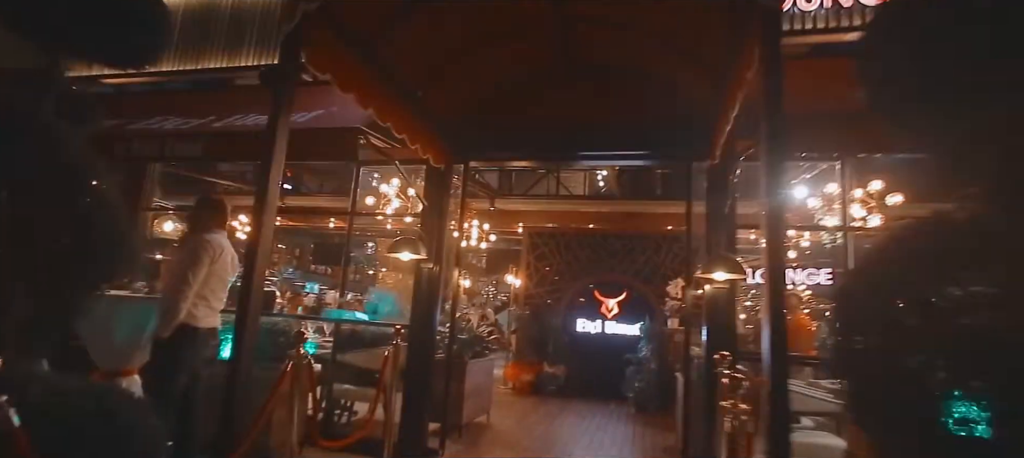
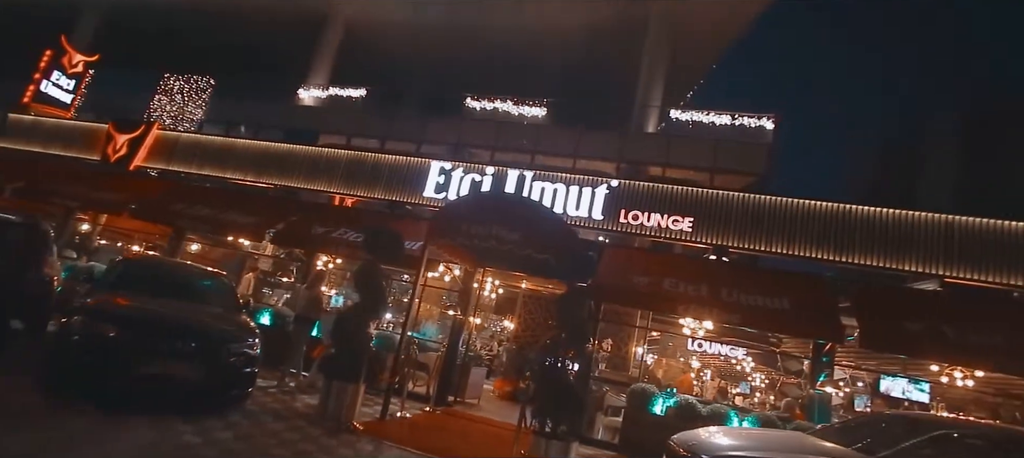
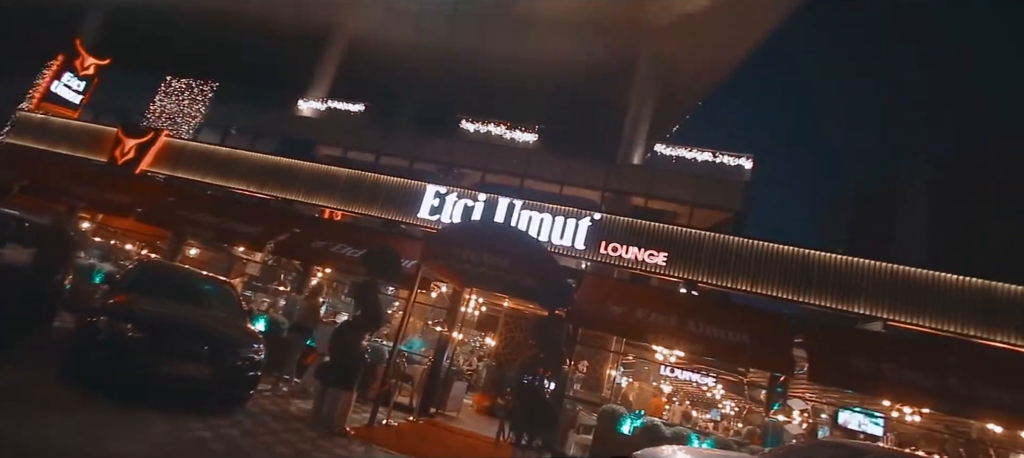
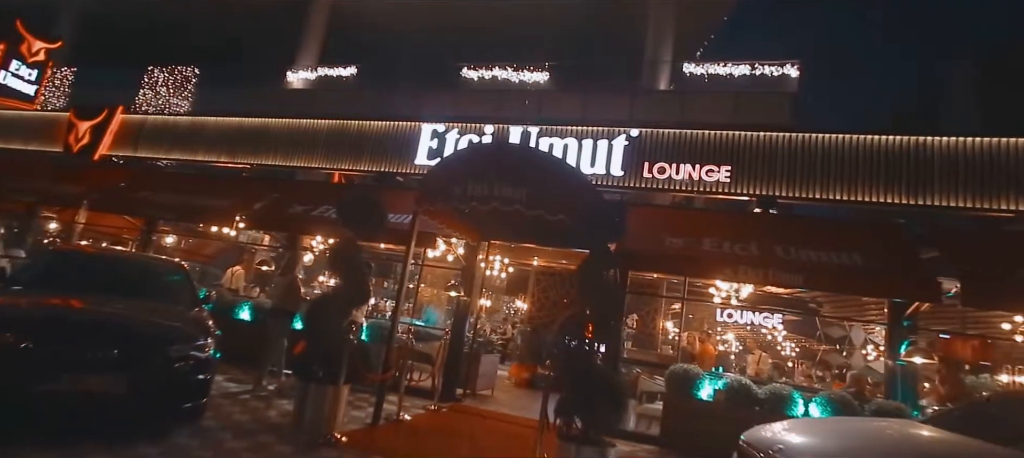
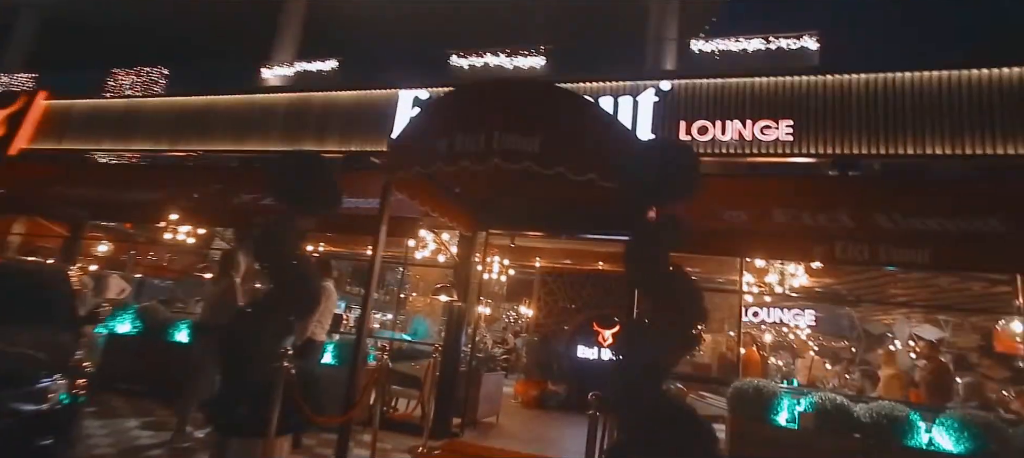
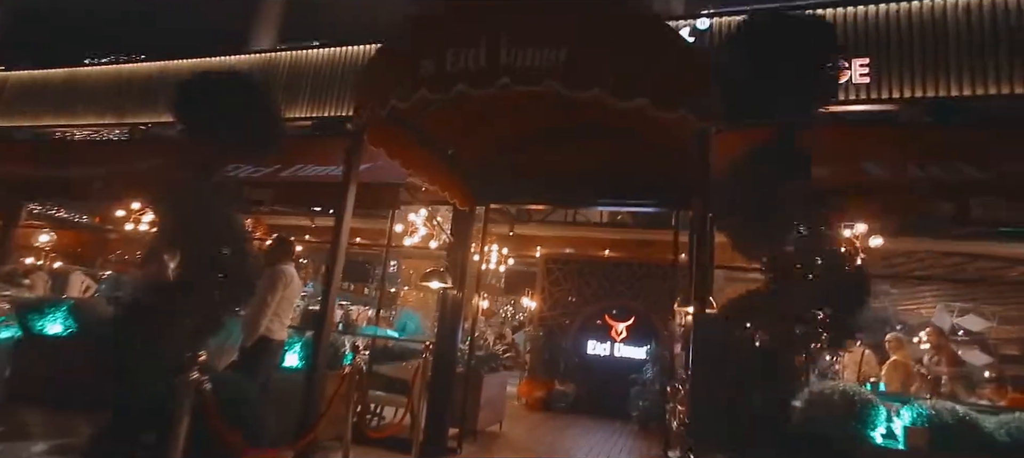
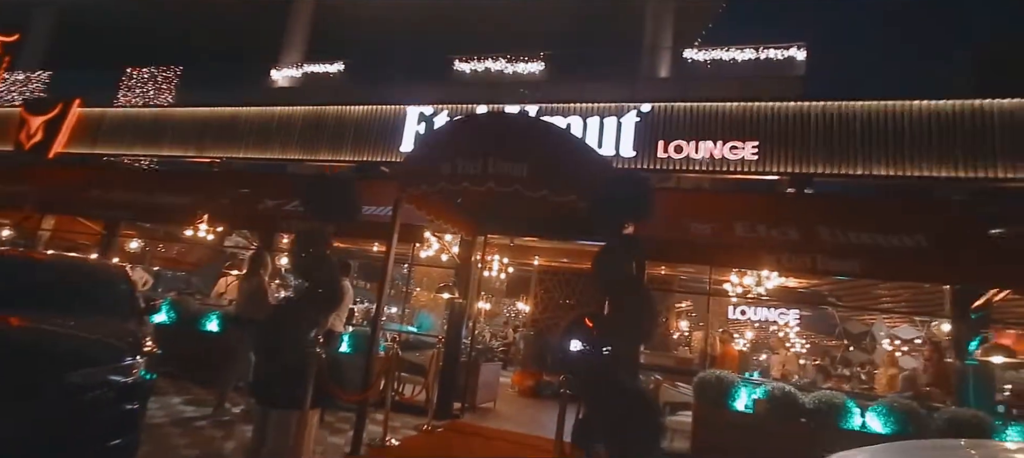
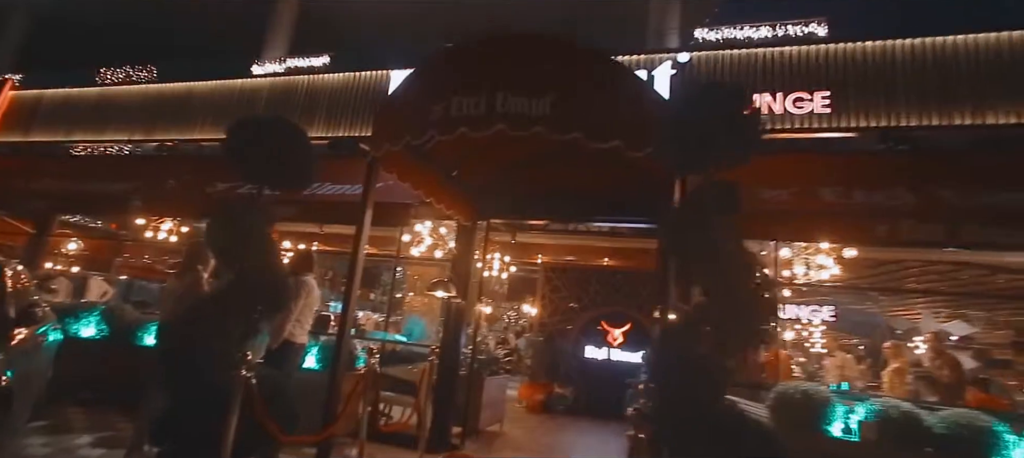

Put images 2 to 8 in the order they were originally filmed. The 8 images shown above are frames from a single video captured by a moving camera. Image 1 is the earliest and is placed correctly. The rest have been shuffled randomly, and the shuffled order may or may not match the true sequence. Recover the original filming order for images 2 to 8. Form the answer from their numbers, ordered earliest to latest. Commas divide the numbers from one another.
6, 8, 5, 7, 4, 2, 3
